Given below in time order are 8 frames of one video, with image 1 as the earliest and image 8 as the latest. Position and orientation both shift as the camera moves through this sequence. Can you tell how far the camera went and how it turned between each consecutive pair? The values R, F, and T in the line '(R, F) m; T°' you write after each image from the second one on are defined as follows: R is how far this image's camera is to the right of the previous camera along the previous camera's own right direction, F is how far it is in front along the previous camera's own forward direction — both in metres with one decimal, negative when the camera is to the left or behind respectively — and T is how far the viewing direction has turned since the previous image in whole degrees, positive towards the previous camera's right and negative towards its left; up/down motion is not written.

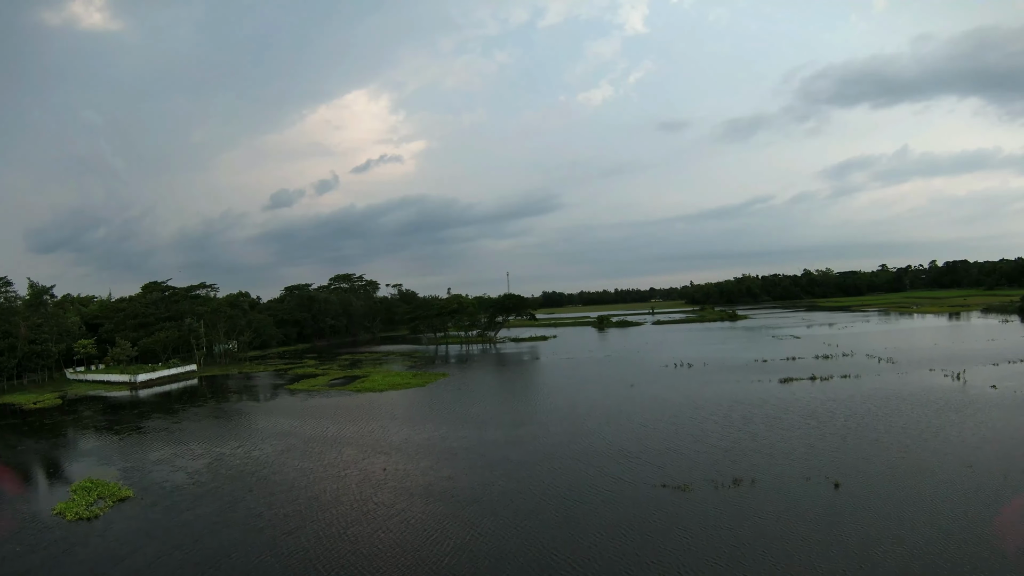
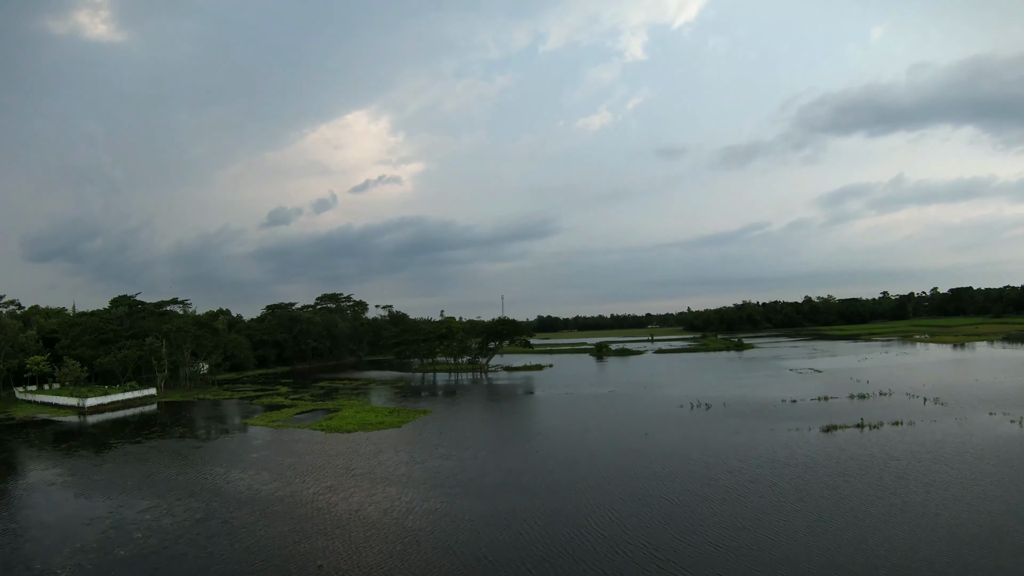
(+0.2, +4.1) m; 0°
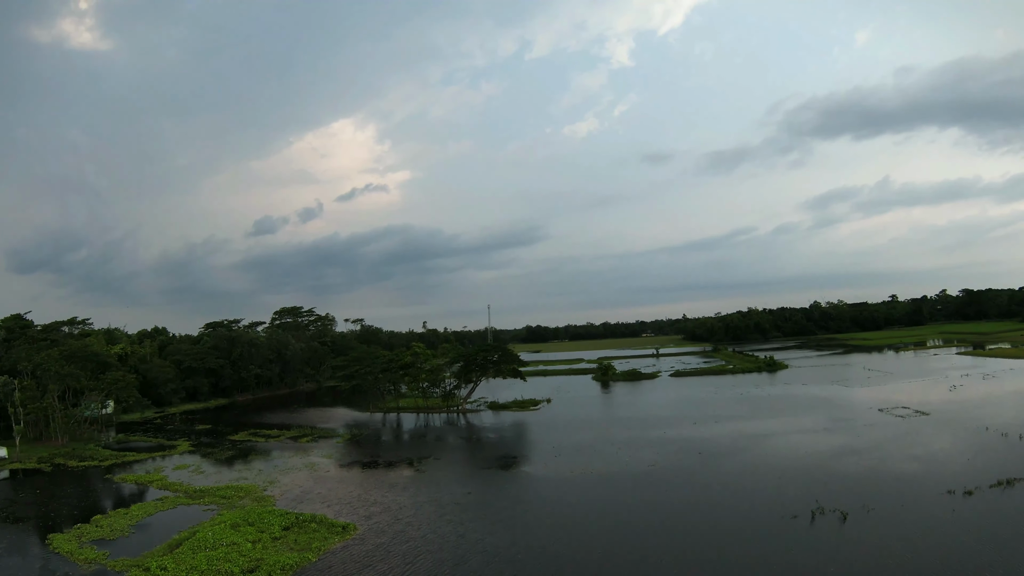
(+0.3, +11.6) m; +1°
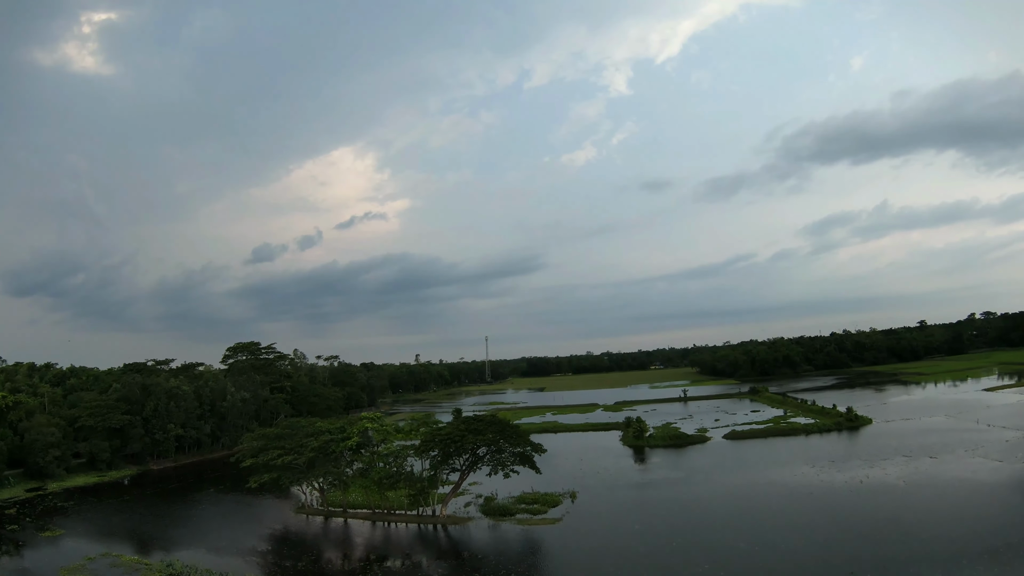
(-0.3, +13.0) m; 0°
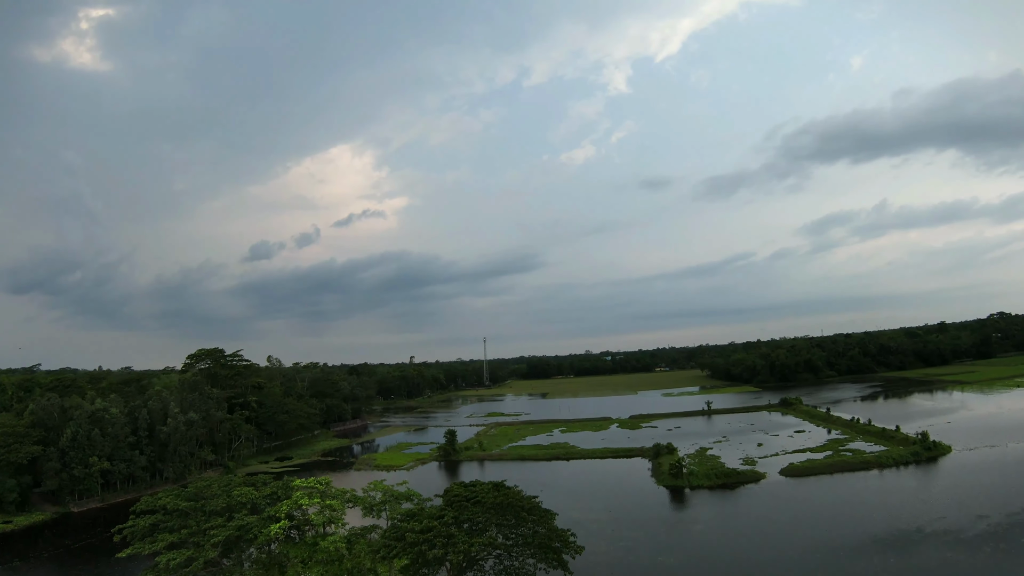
(-0.5, +8.3) m; 0°
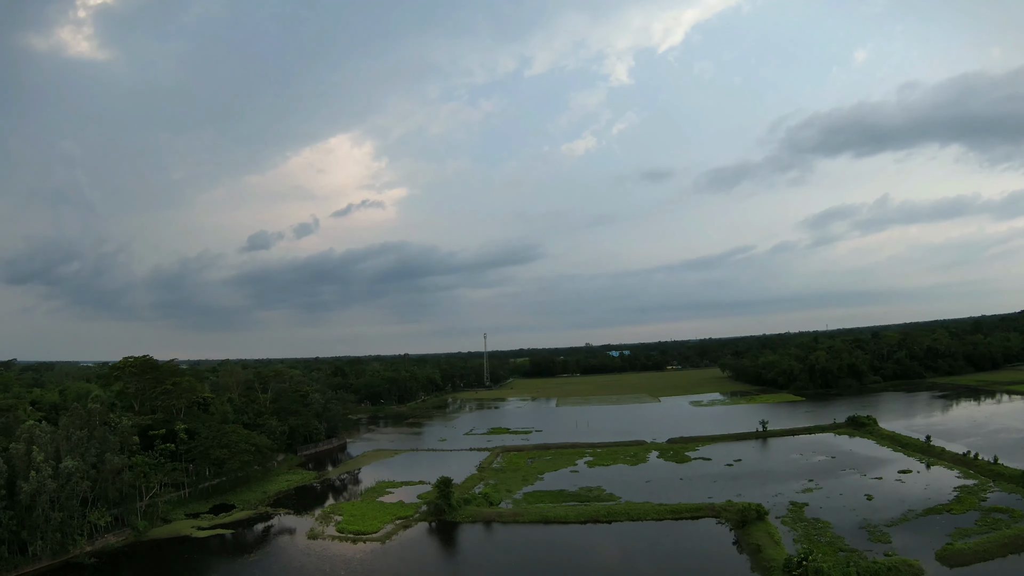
(-1.2, +12.1) m; 0°
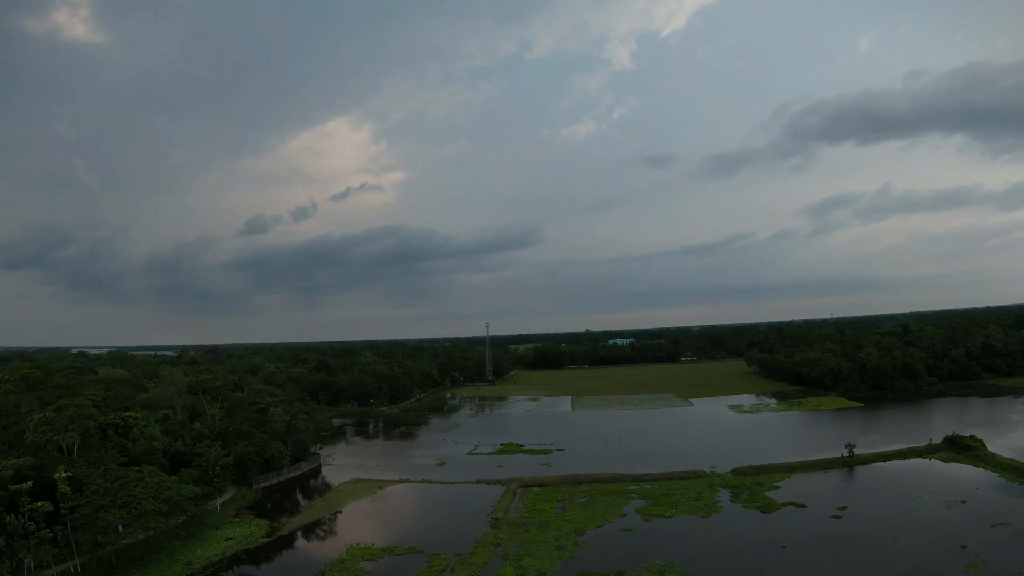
(-1.6, +11.6) m; 0°
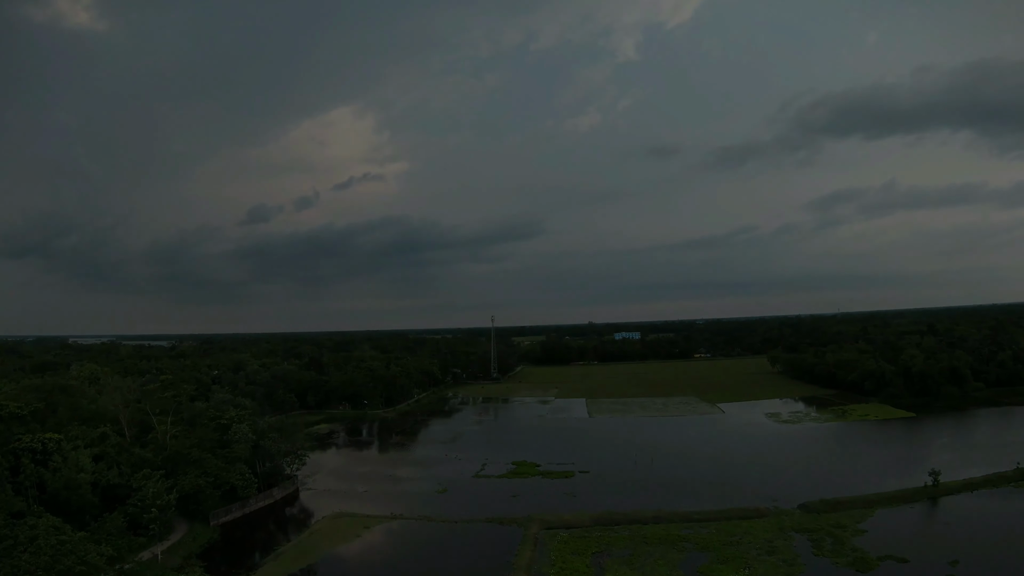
(-1.1, +7.3) m; 0°
